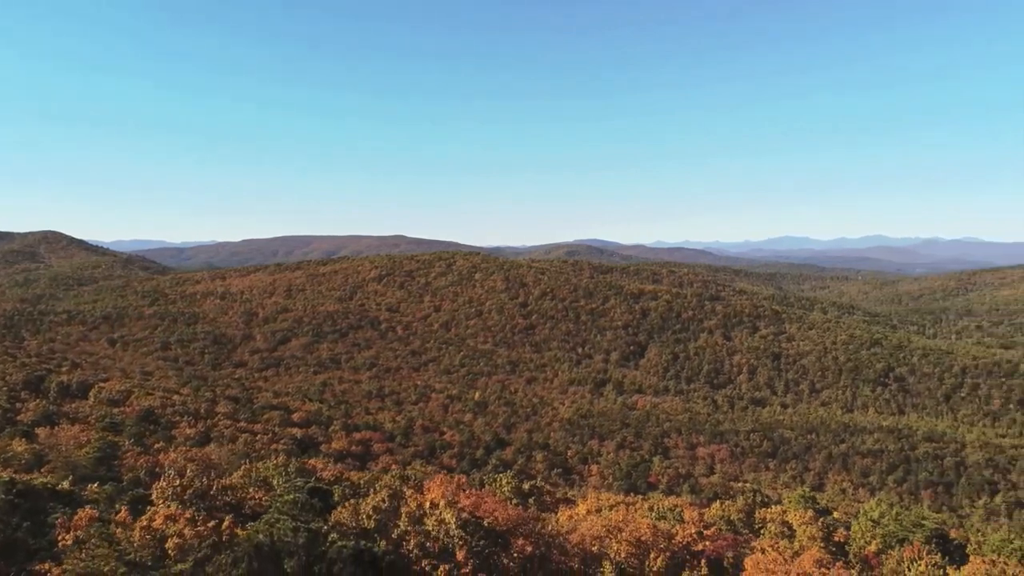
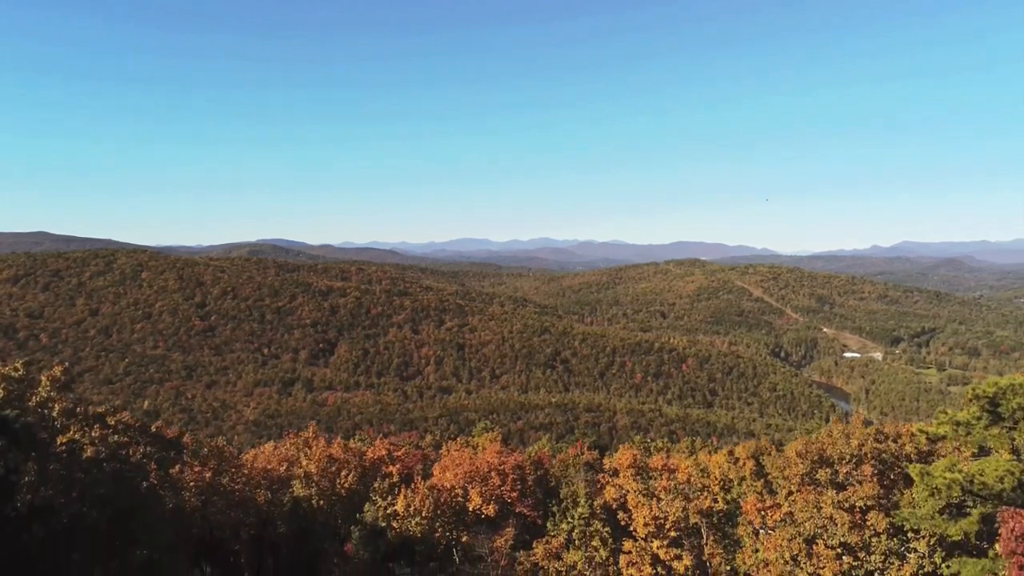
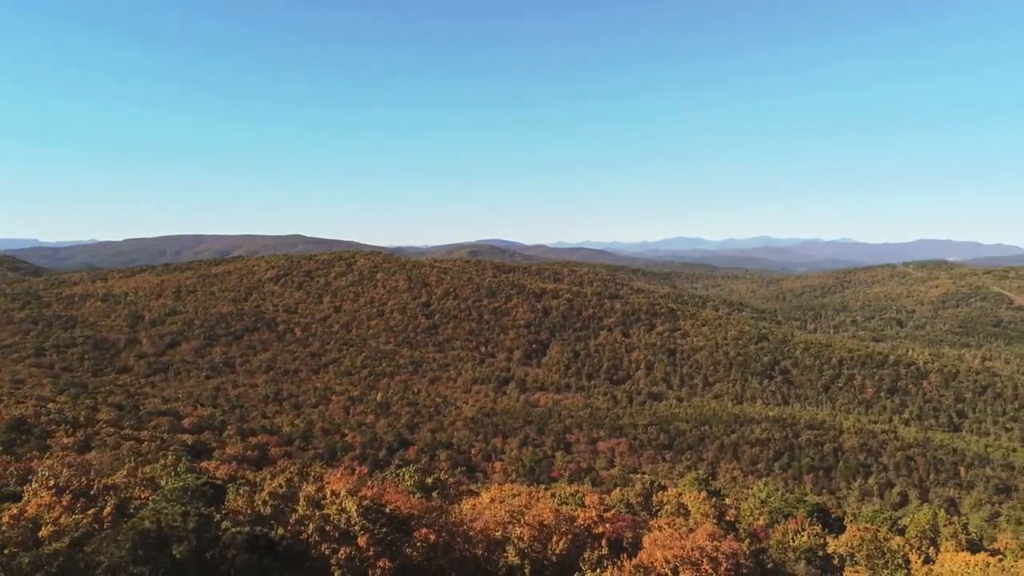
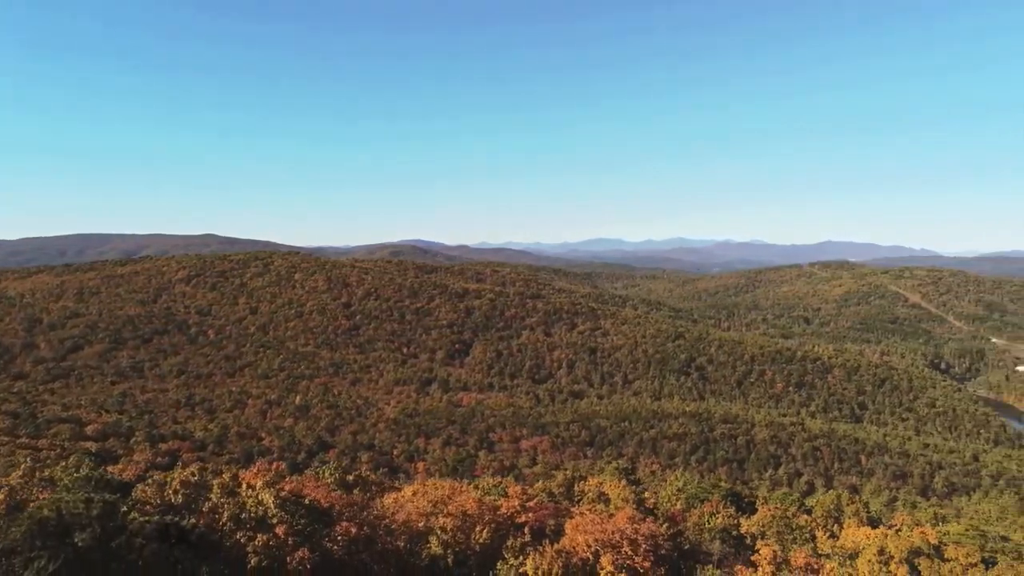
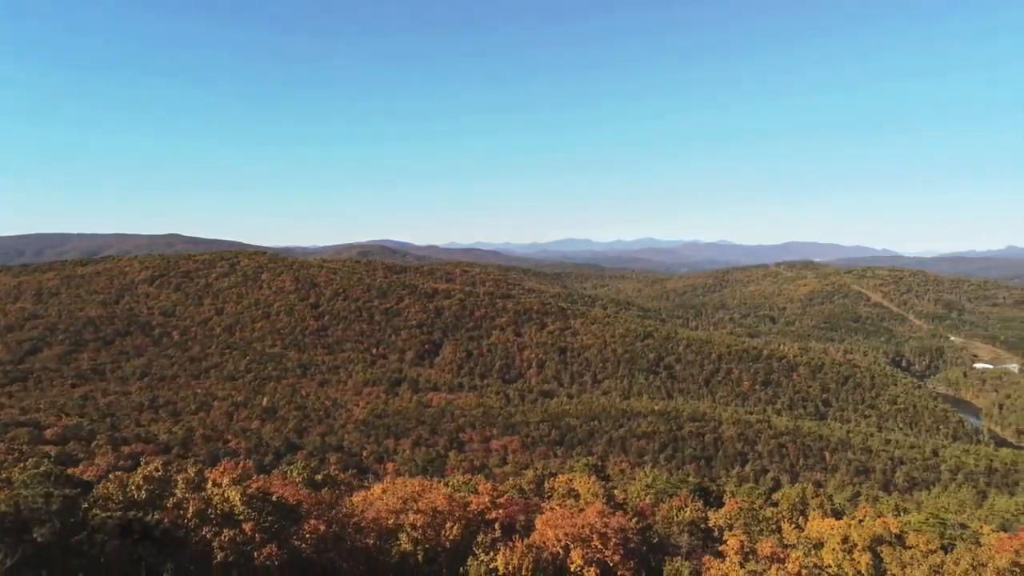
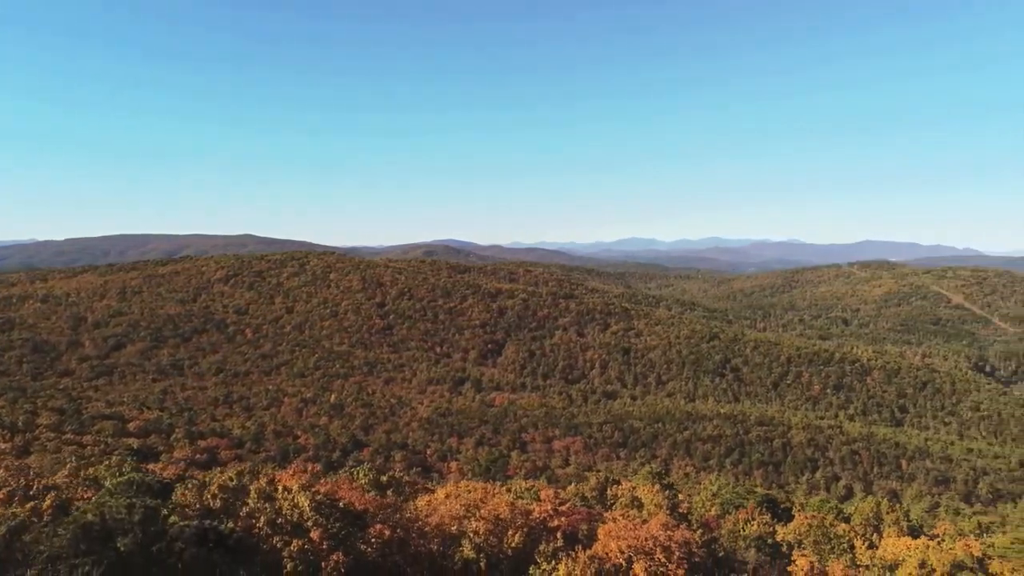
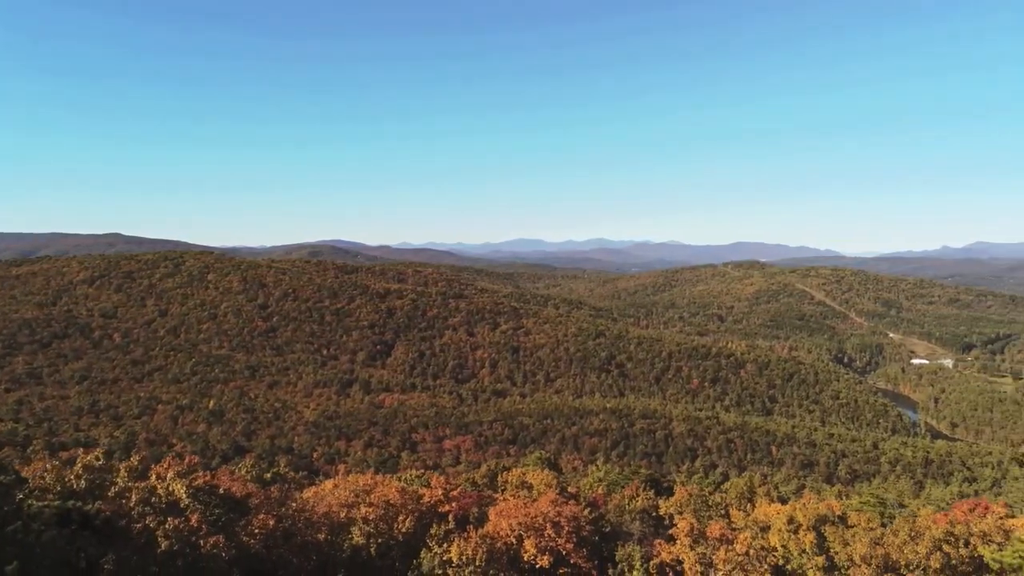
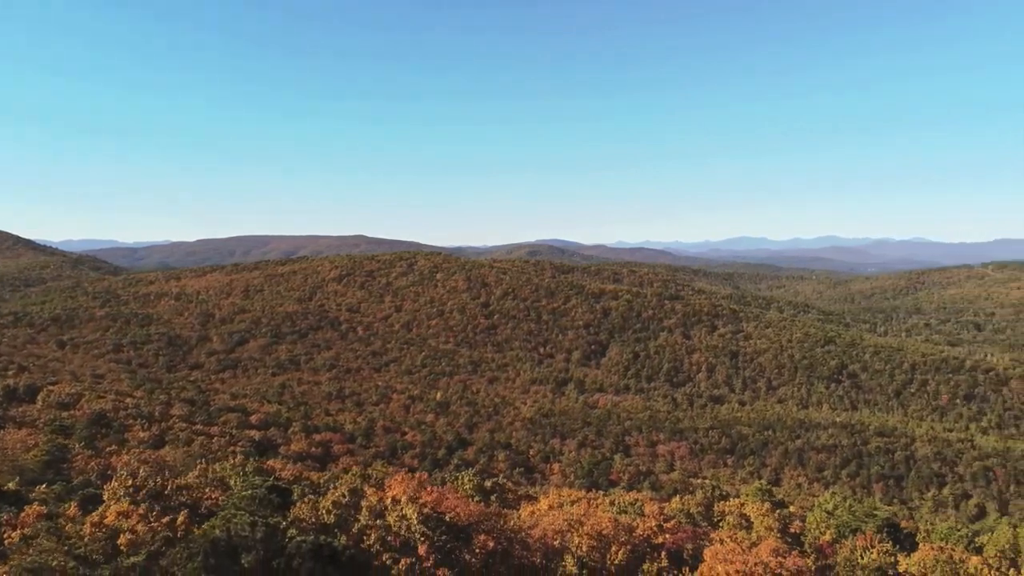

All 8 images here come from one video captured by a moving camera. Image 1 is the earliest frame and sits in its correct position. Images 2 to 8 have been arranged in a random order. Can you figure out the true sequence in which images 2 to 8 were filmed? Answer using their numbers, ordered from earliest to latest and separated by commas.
8, 3, 6, 4, 5, 7, 2
